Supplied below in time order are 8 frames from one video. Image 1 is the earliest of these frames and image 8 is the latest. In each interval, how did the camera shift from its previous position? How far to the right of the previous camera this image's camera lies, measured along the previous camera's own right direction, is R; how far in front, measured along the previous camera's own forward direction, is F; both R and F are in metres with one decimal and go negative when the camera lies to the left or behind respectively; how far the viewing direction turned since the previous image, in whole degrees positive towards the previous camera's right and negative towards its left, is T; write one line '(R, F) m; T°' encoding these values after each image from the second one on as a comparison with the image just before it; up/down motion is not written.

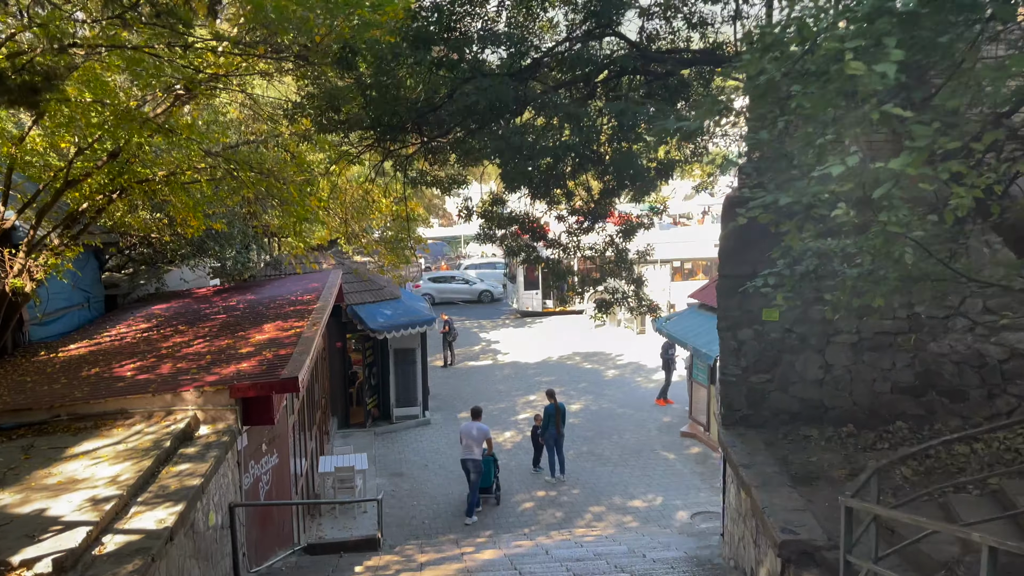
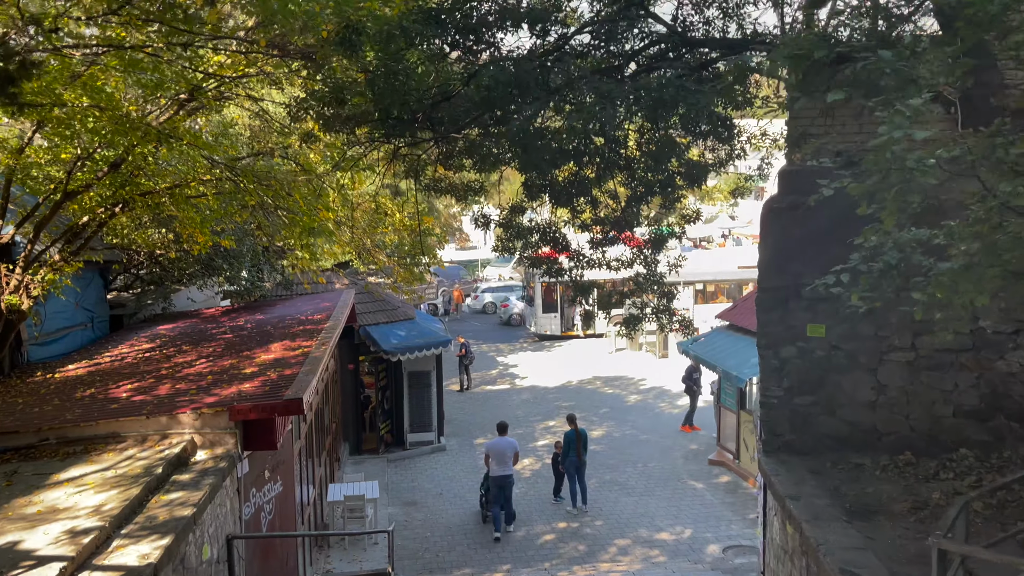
(0.0, +0.6) m; -1°
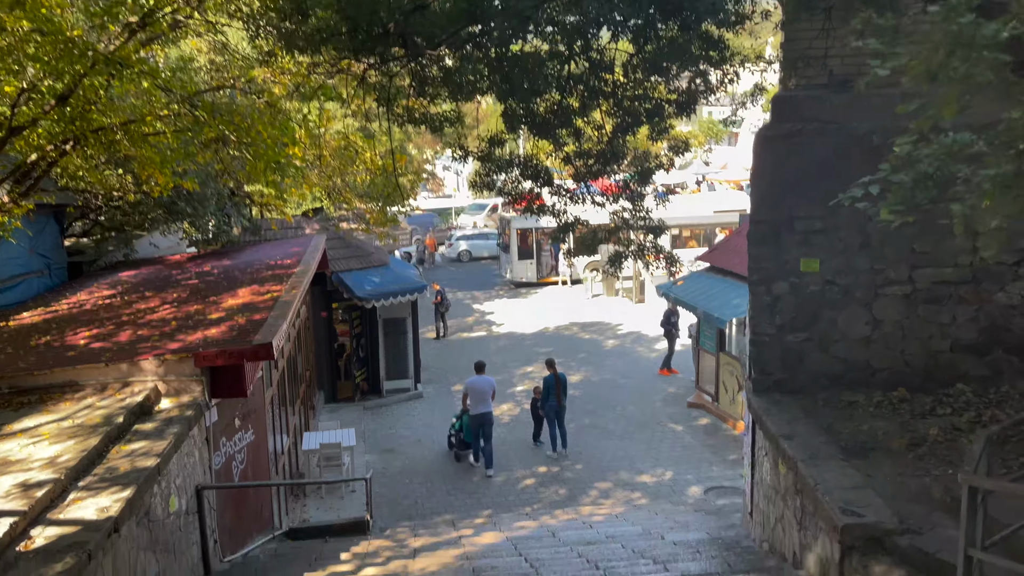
(-0.1, +0.3) m; +2°
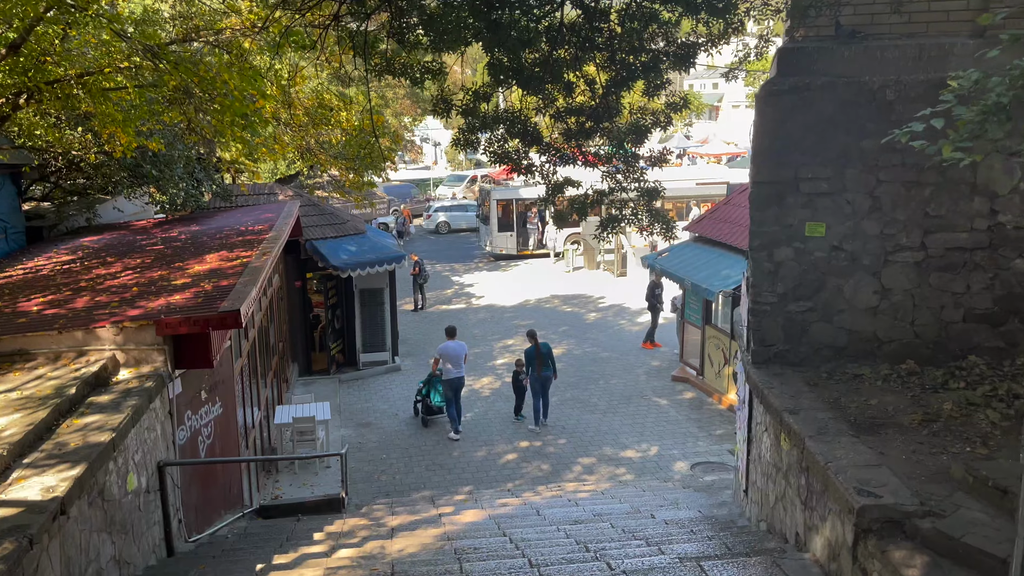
(-0.1, +0.4) m; +2°
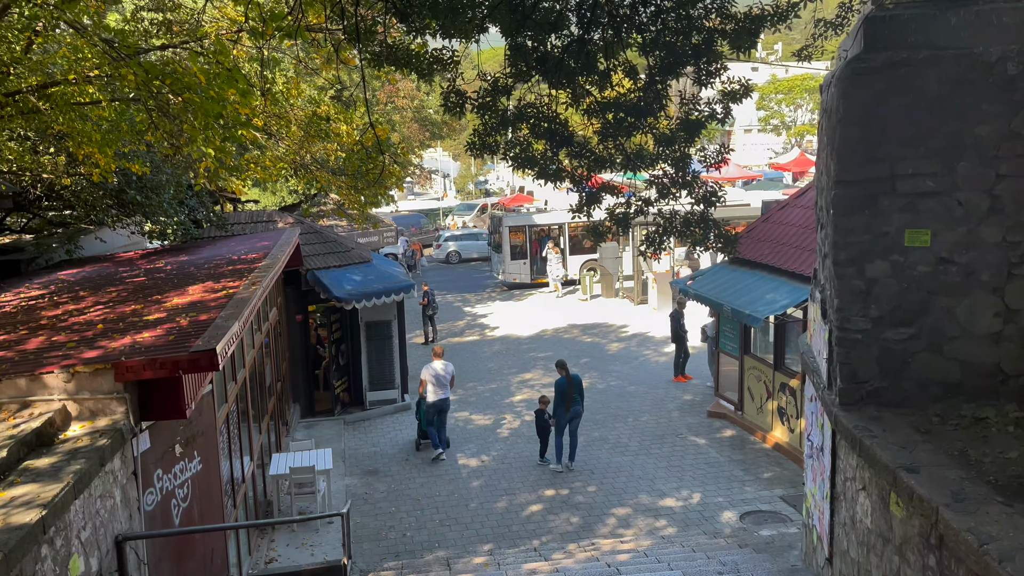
(-0.1, +1.1) m; -1°
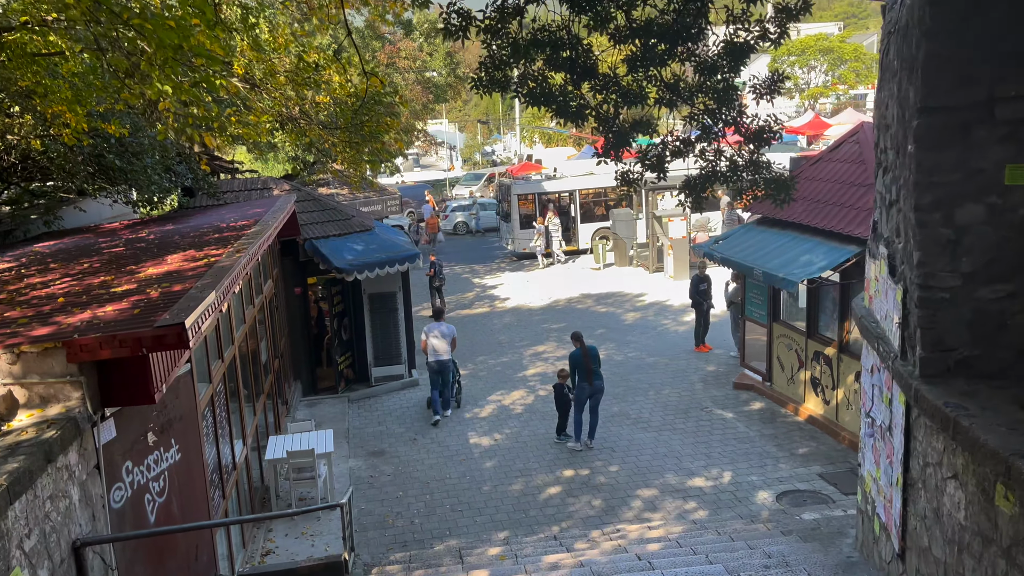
(0.0, +0.8) m; -1°
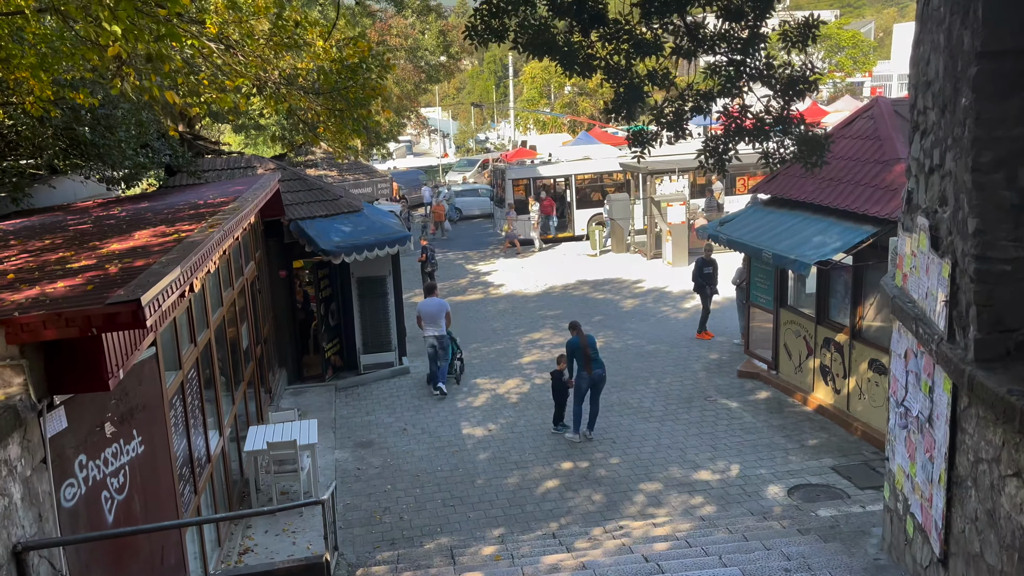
(0.0, +0.5) m; 0°
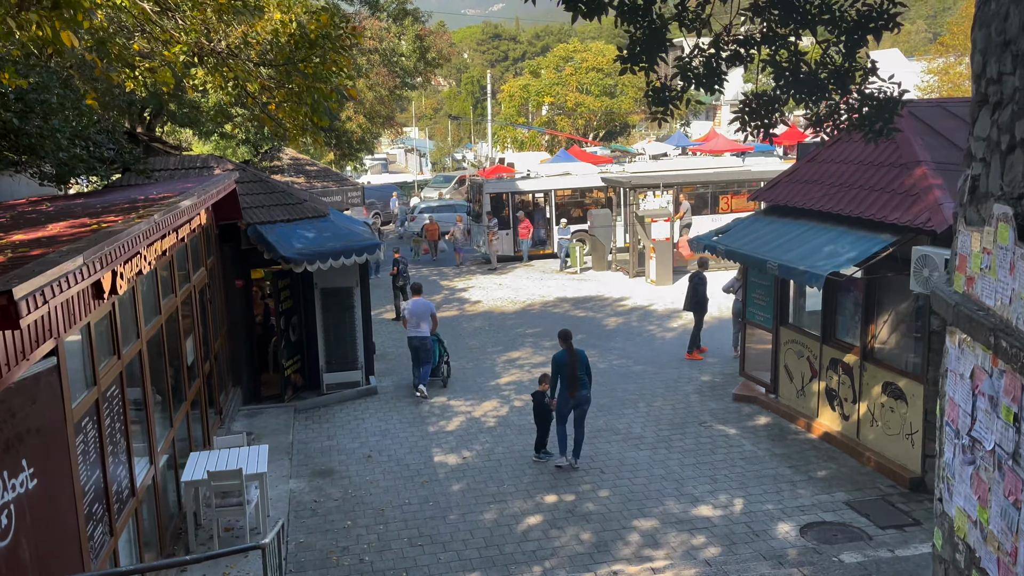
(0.0, +0.9) m; +2°
